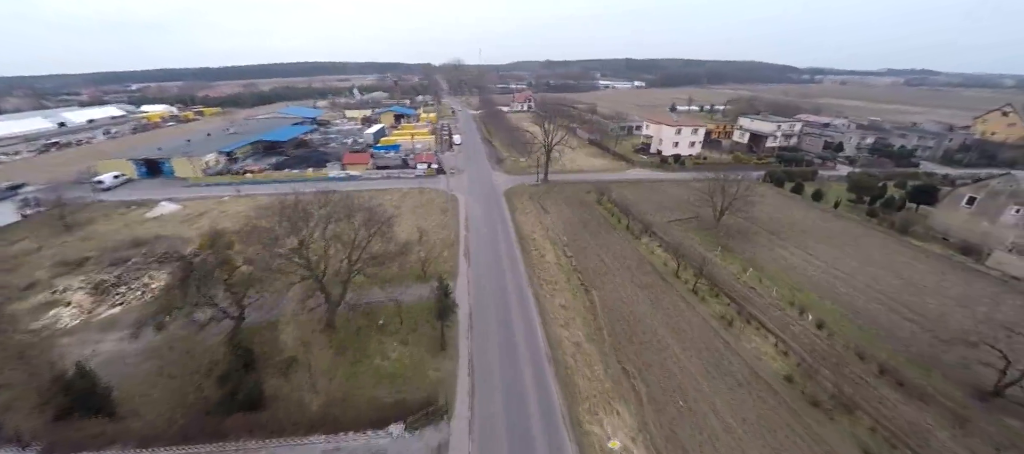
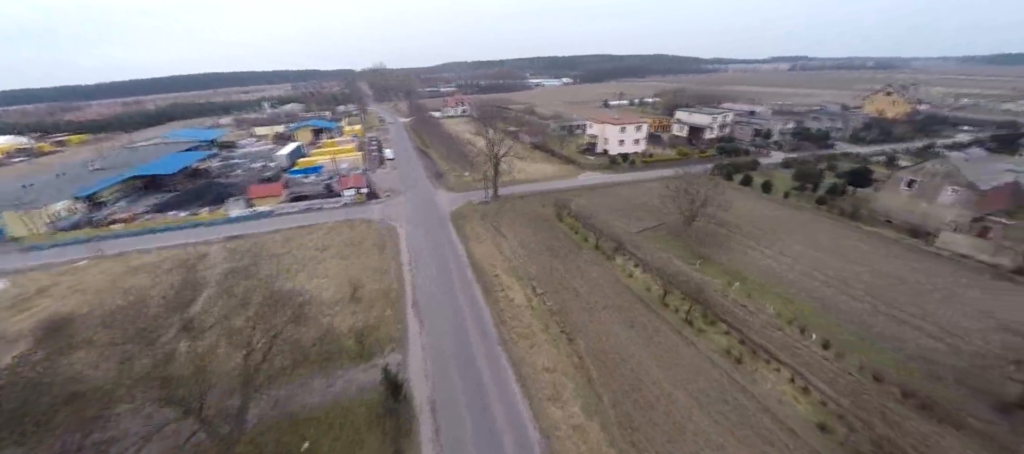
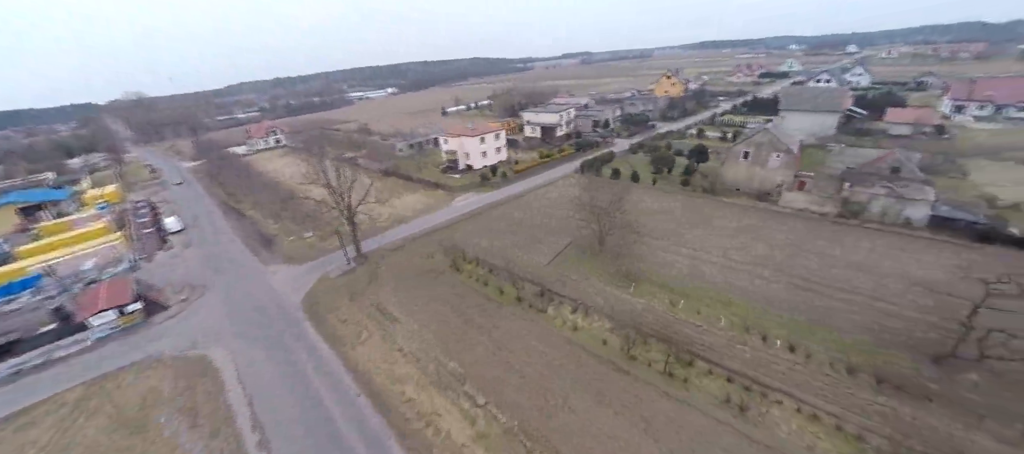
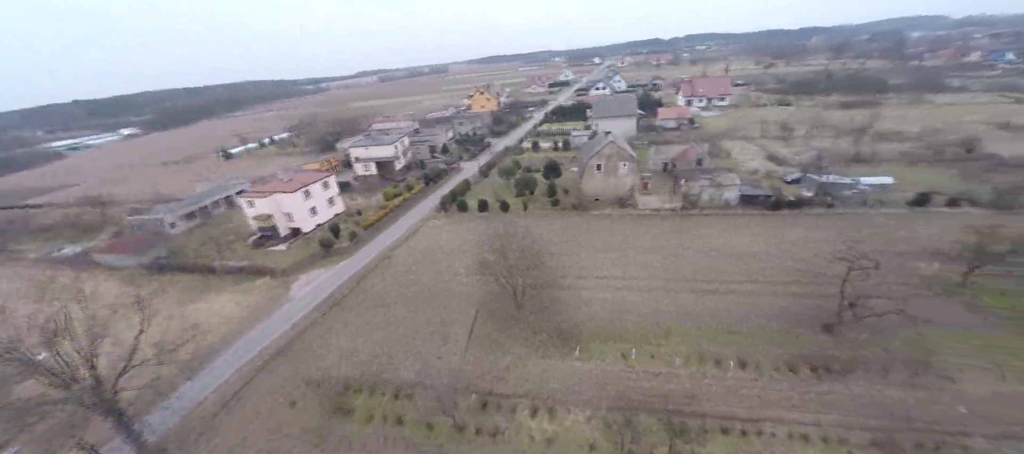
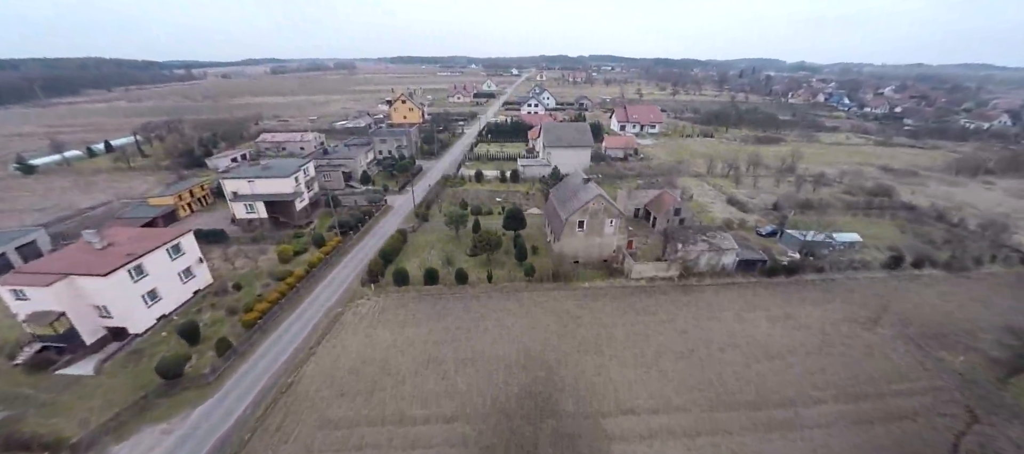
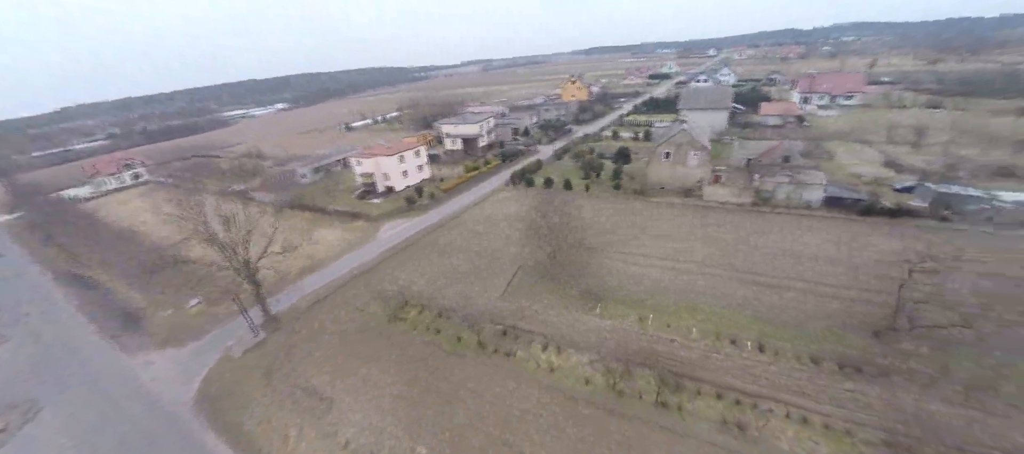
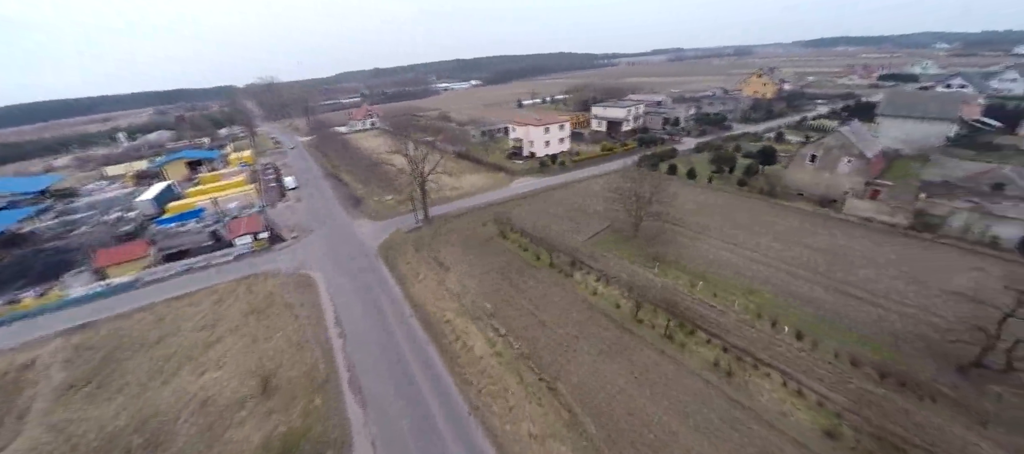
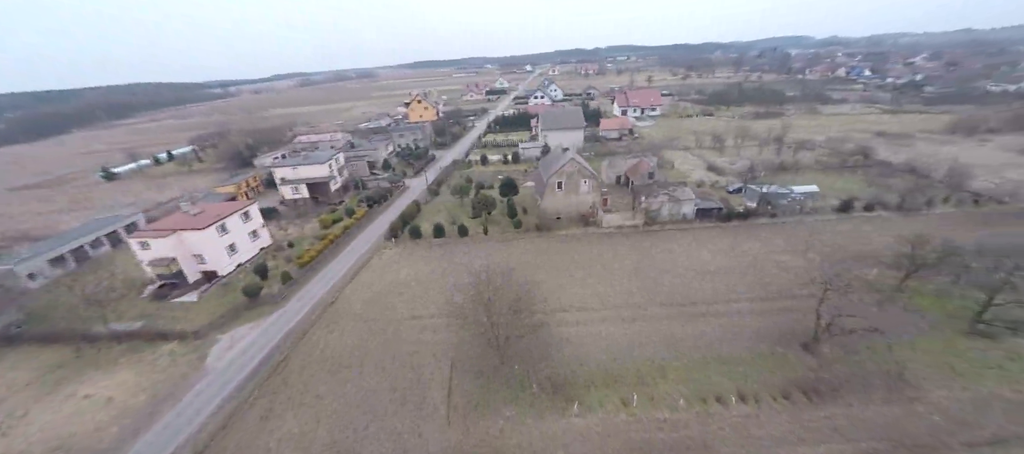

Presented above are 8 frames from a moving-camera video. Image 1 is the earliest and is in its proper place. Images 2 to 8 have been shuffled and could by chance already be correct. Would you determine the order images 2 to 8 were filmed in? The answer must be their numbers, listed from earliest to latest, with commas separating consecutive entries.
2, 7, 3, 6, 4, 8, 5
